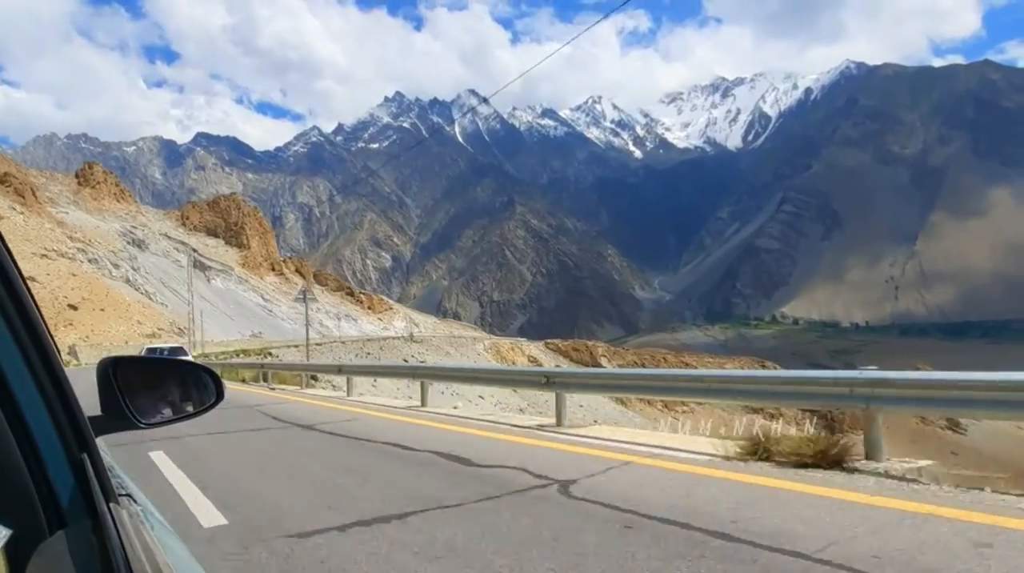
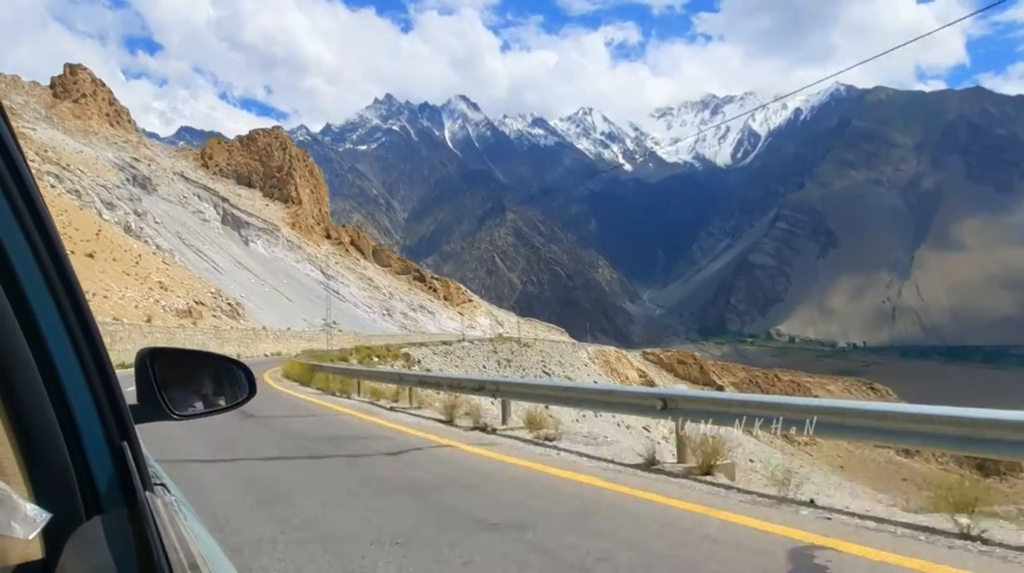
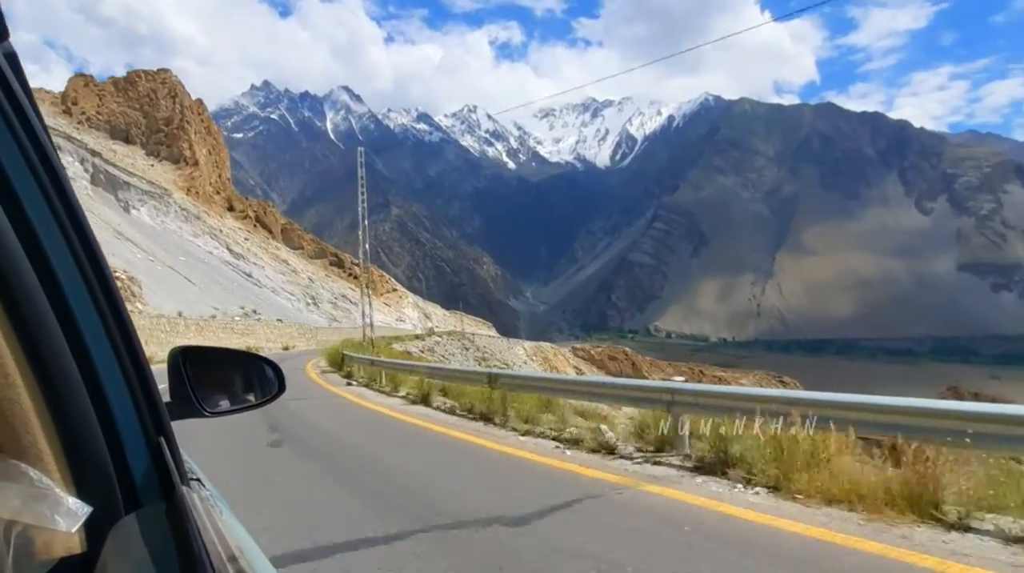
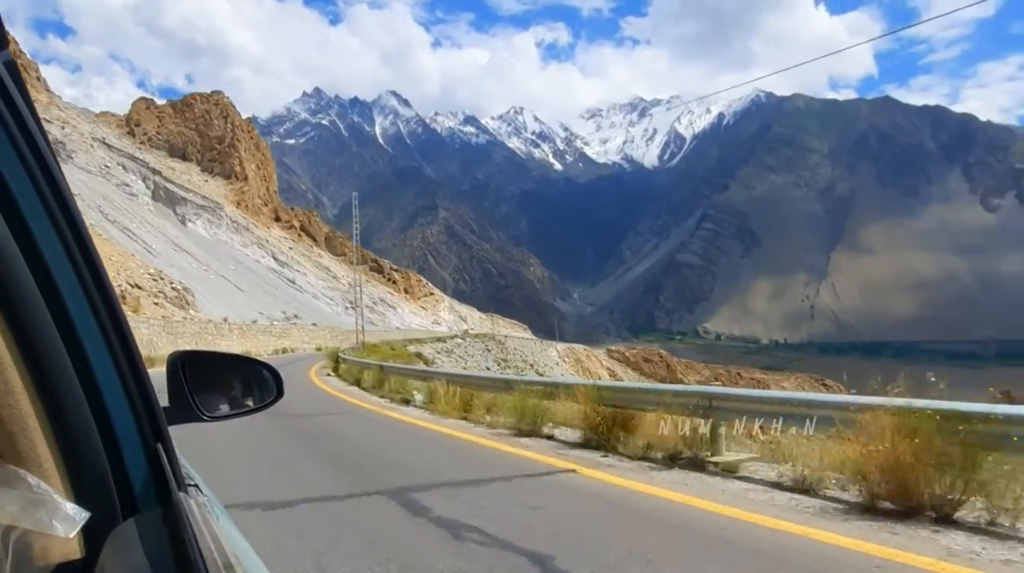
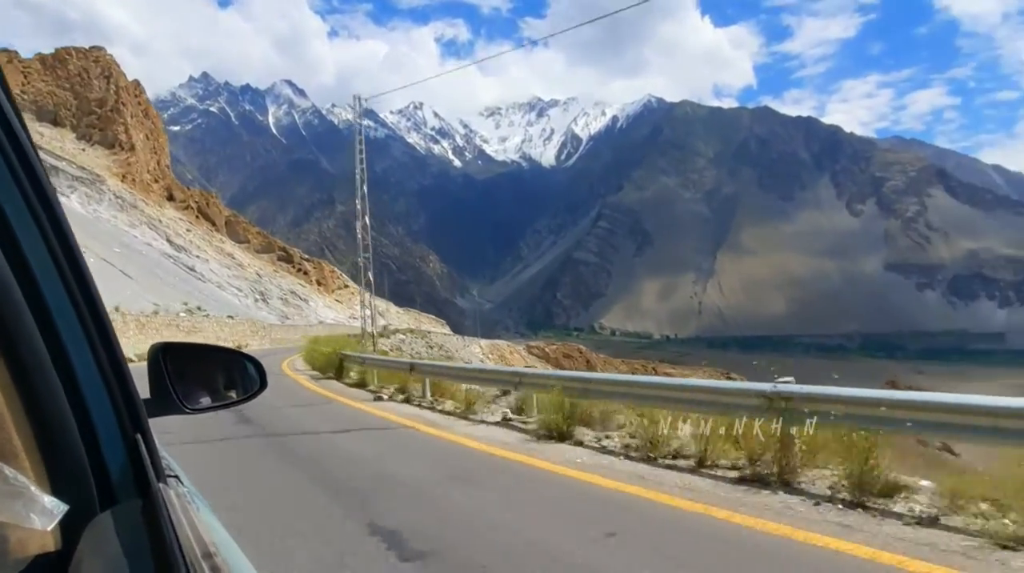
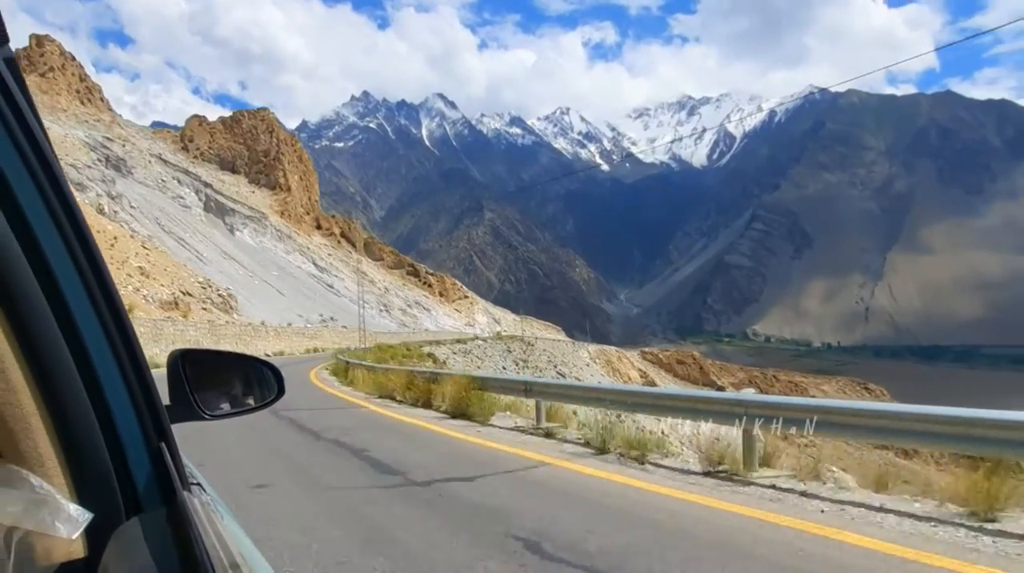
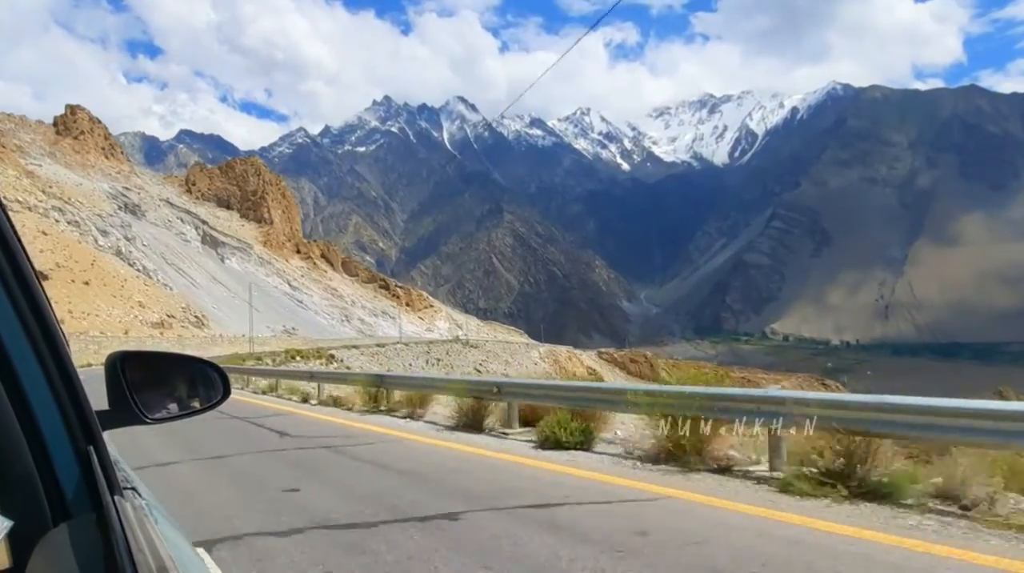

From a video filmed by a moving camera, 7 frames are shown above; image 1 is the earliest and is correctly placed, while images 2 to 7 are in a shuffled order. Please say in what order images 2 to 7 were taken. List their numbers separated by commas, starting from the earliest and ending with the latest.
7, 2, 6, 4, 3, 5
